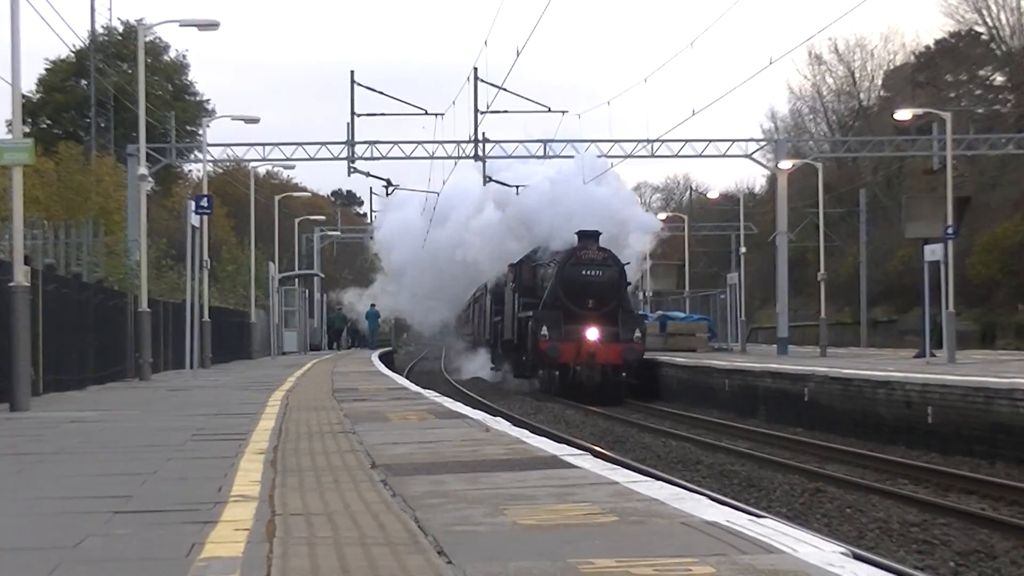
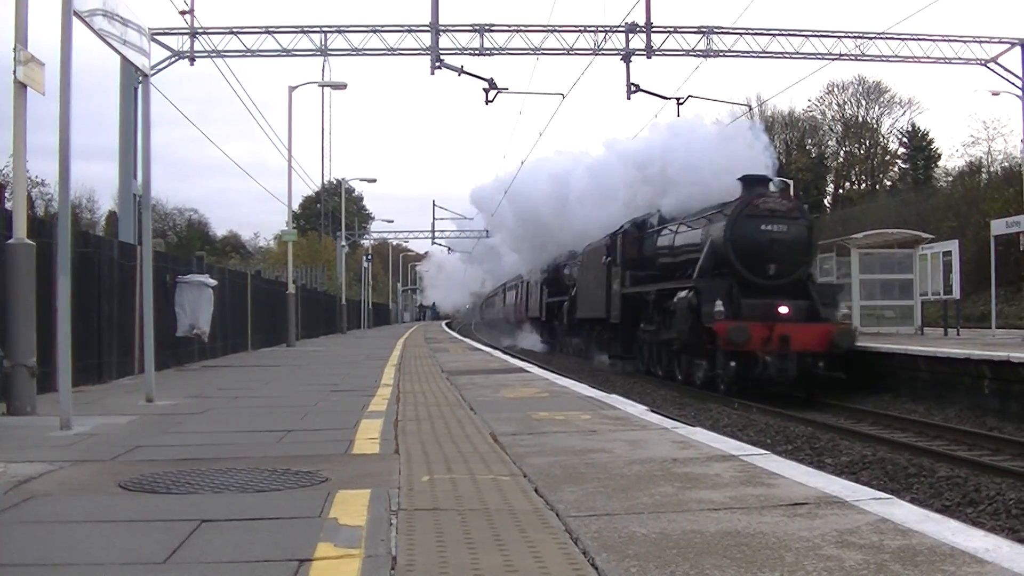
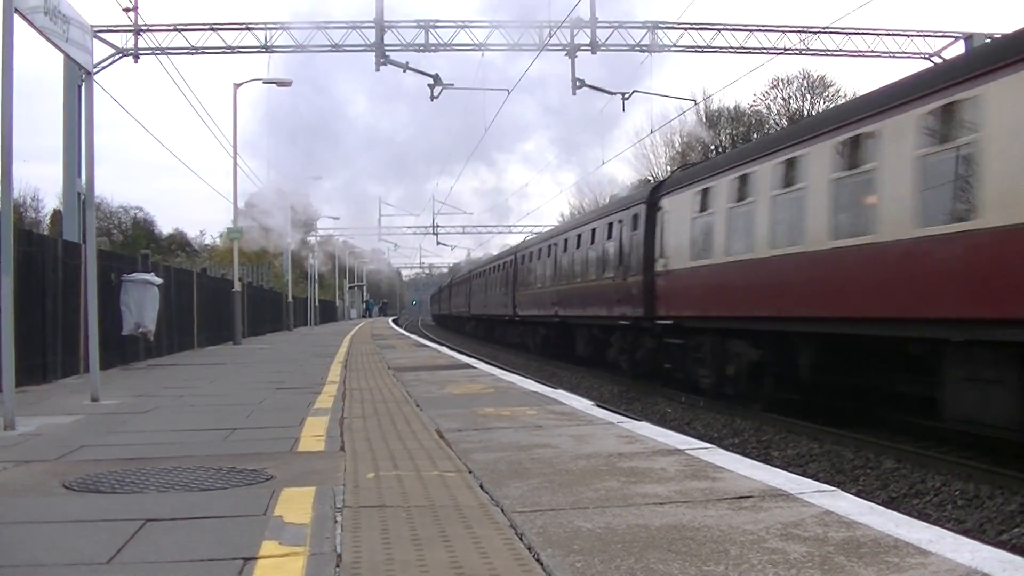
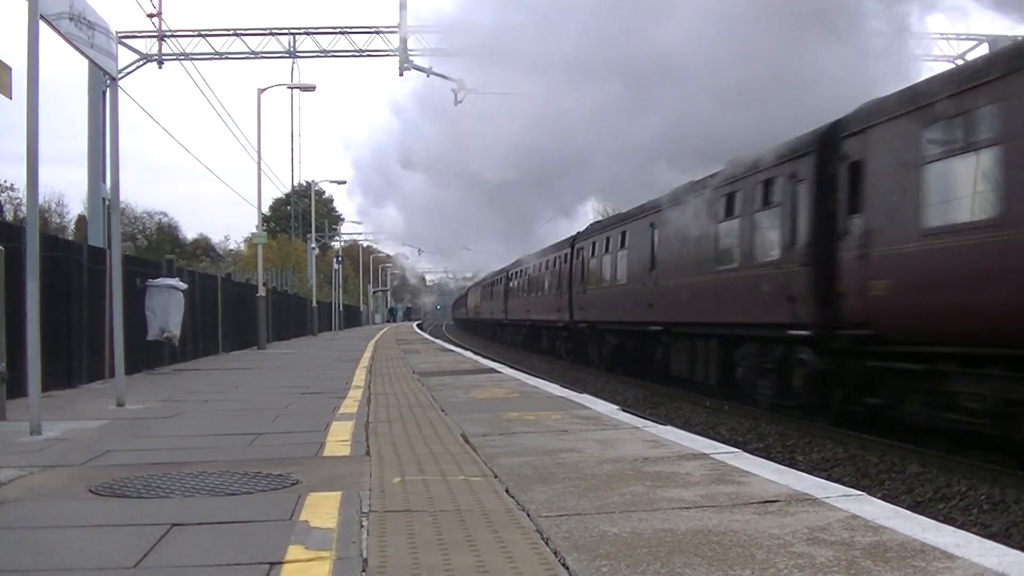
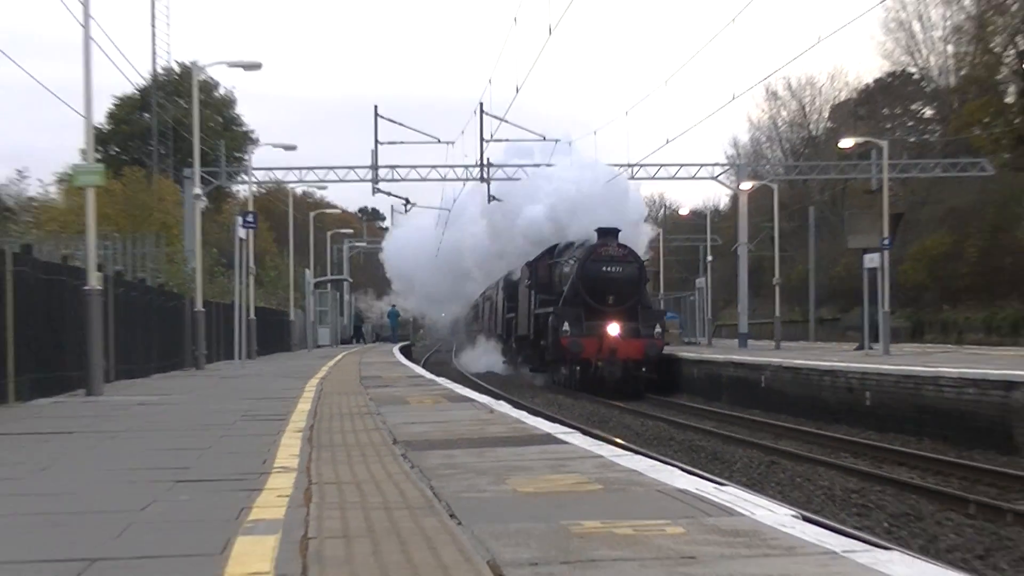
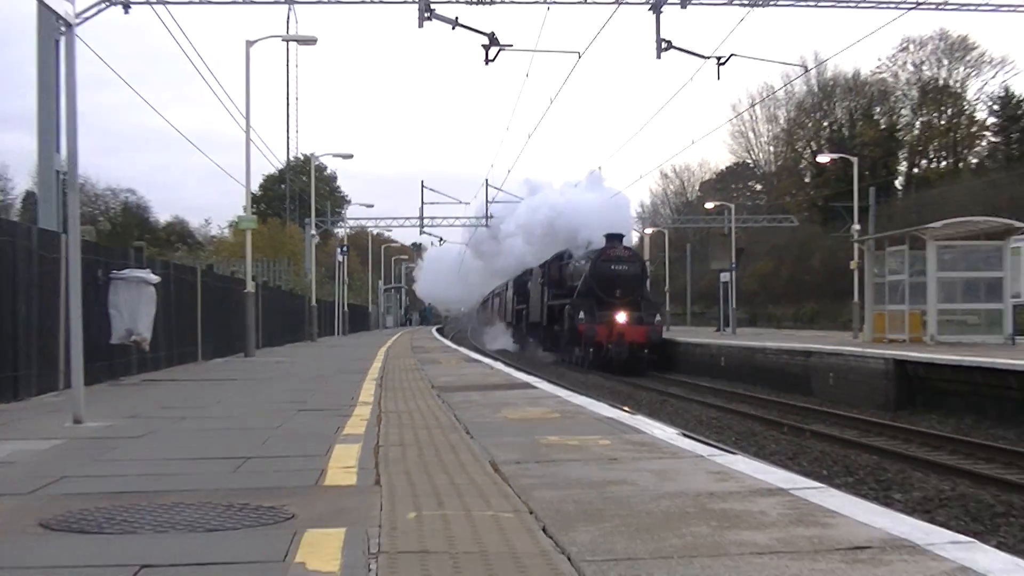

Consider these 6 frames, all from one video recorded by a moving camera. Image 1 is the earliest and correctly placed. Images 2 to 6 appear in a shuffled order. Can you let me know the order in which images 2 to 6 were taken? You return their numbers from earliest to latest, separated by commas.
5, 6, 2, 4, 3
